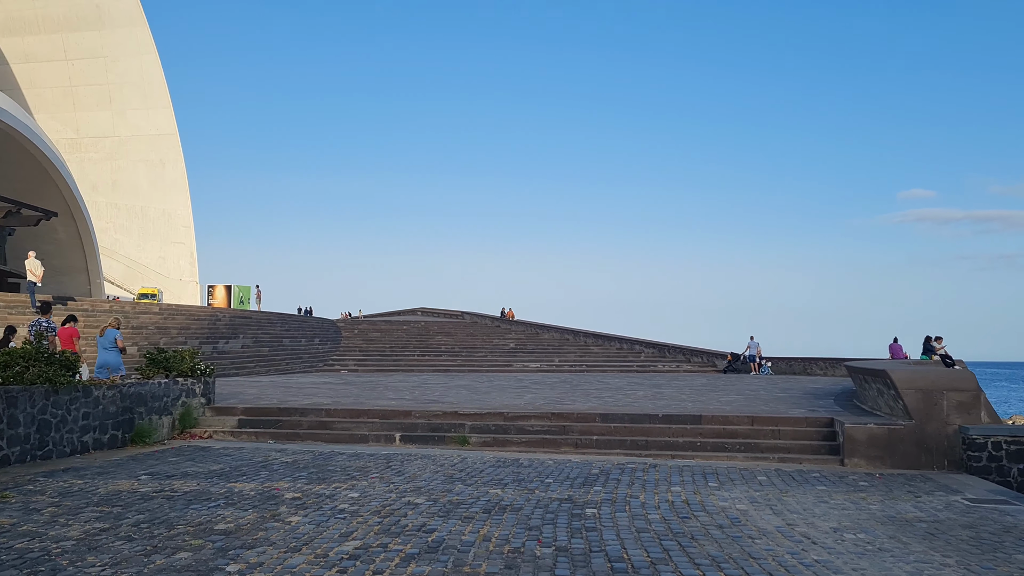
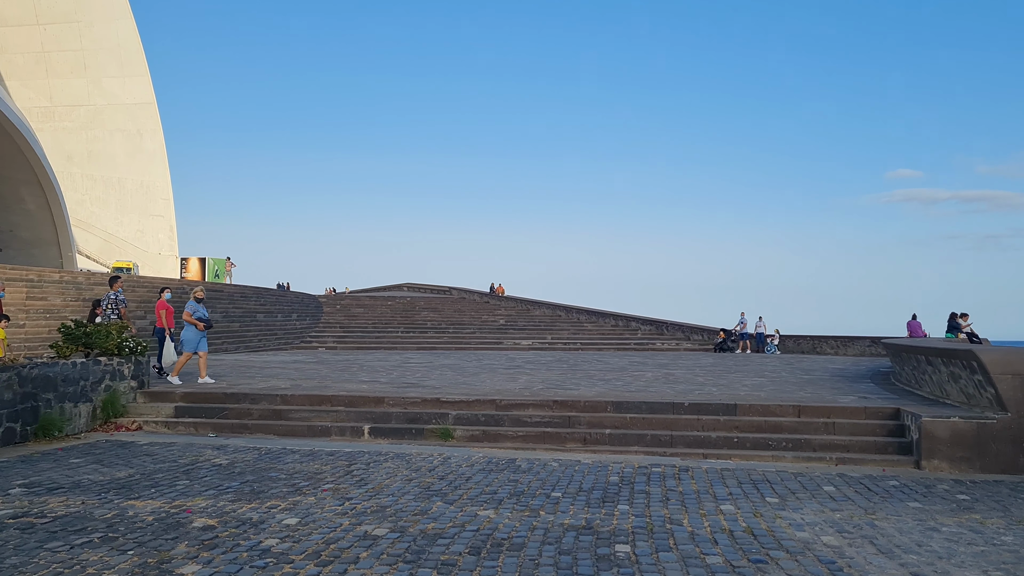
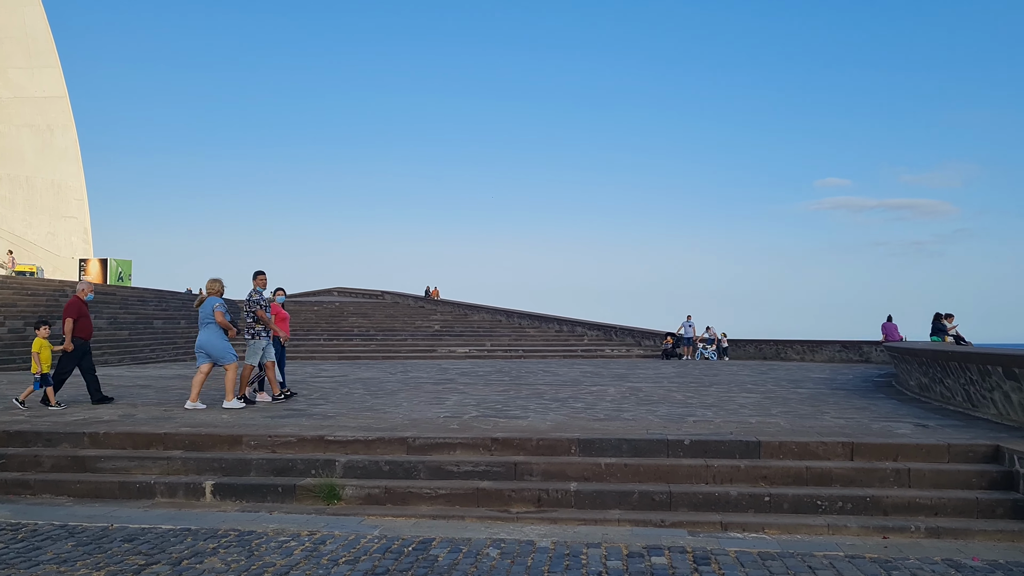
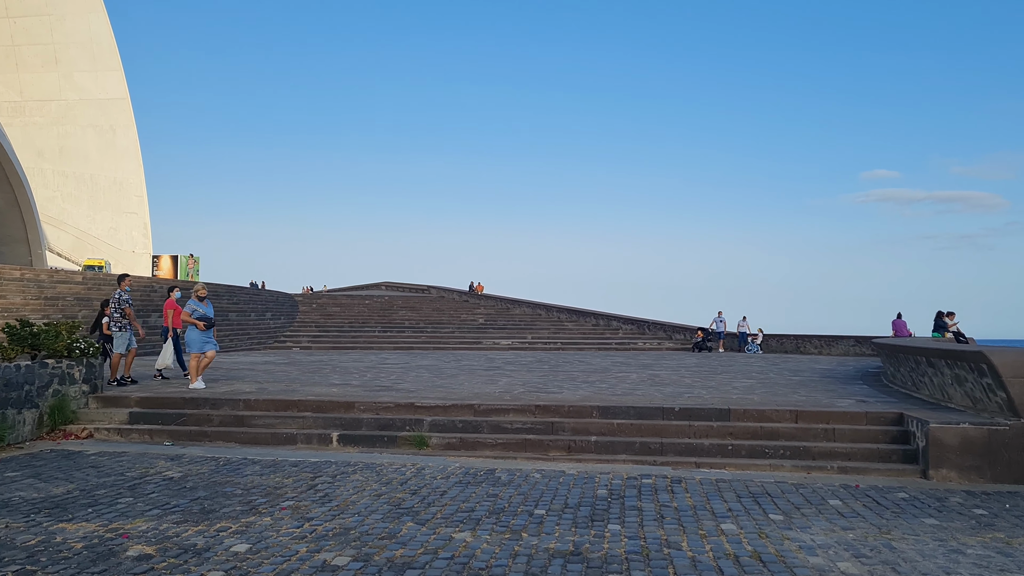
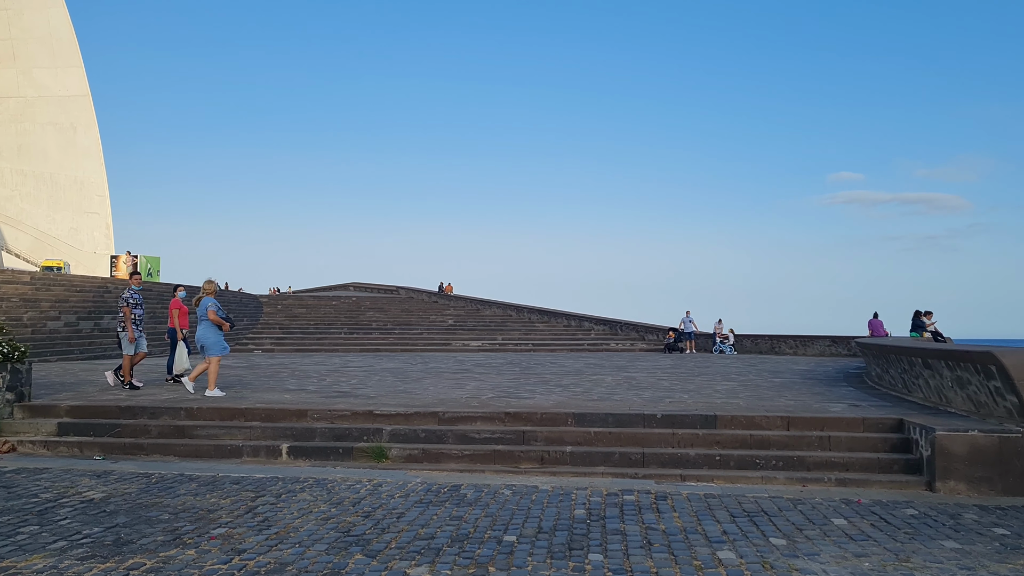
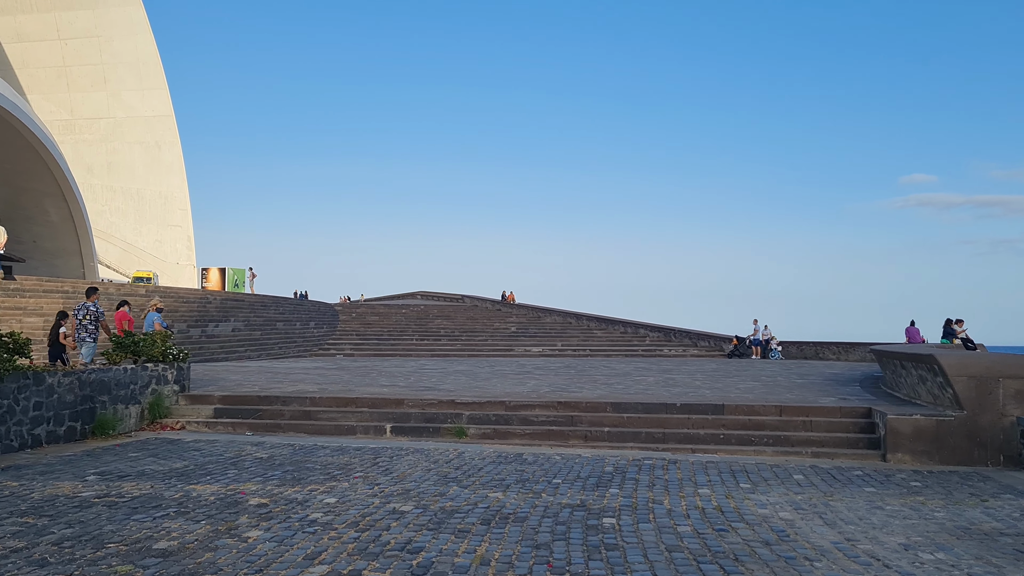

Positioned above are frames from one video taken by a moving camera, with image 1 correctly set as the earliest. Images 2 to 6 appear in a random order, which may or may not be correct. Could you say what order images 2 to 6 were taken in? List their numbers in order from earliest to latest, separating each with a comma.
6, 2, 4, 5, 3
